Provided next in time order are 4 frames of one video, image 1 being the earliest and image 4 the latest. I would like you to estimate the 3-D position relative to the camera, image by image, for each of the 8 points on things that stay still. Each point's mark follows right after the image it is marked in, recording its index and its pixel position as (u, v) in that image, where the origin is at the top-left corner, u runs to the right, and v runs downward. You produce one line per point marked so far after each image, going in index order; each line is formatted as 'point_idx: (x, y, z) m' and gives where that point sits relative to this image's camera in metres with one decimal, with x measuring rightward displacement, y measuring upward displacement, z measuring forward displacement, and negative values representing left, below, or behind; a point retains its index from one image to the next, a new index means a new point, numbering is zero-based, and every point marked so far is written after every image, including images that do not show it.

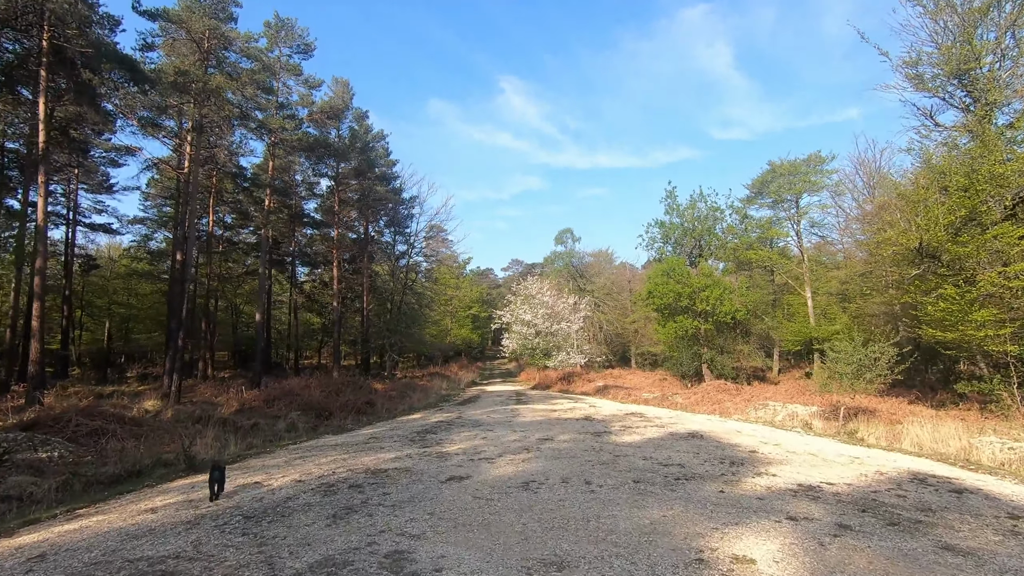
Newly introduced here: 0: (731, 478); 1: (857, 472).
0: (+1.9, -1.6, +4.7) m
1: (+3.3, -1.8, +5.2) m
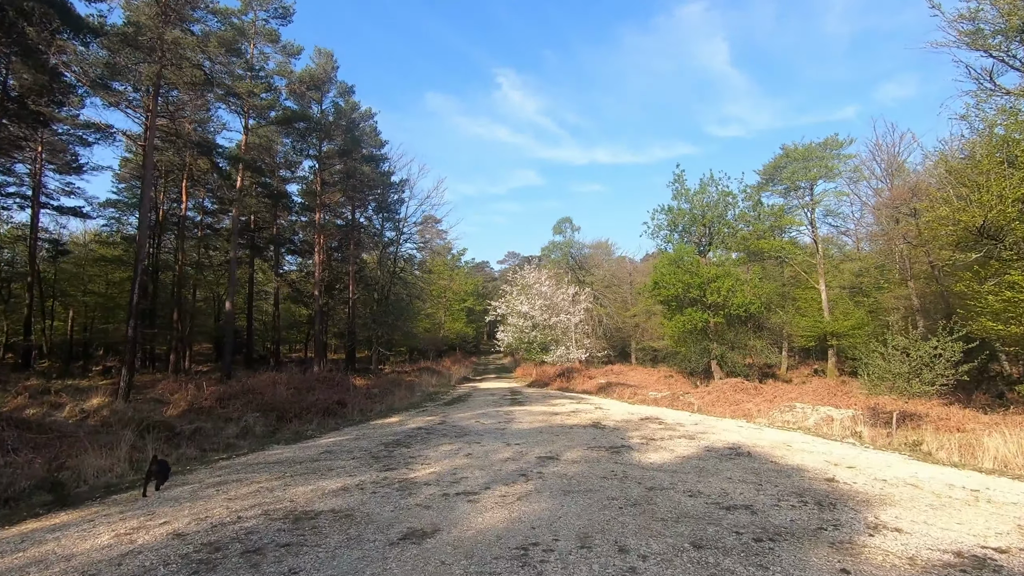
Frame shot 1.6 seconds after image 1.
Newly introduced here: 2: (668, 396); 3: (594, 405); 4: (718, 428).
0: (+1.8, -1.4, +3.0) m
1: (+3.2, -1.5, +3.5) m
2: (+4.5, -3.1, +15.4) m
3: (+1.7, -2.5, +11.5) m
4: (+3.0, -2.0, +7.9) m
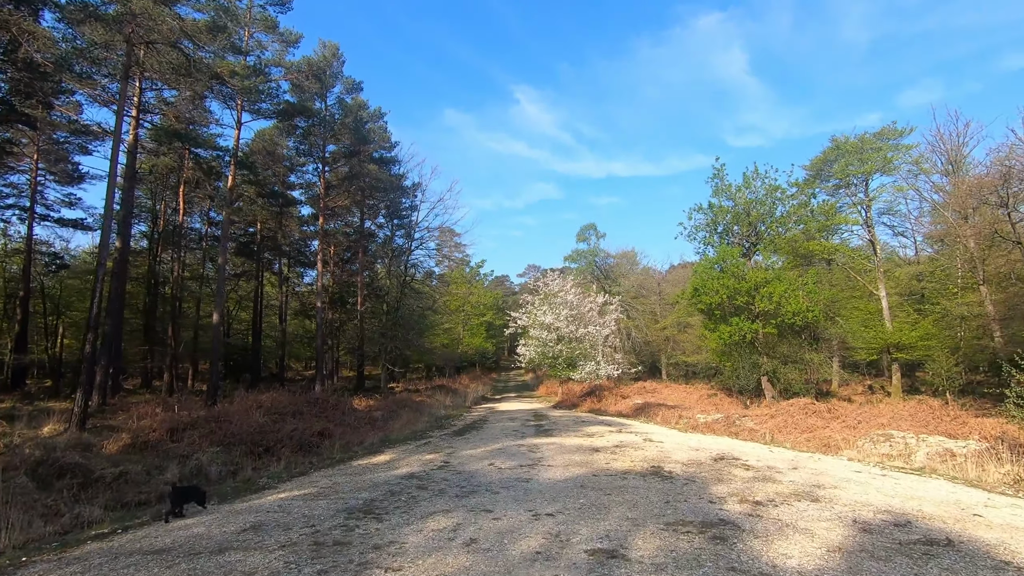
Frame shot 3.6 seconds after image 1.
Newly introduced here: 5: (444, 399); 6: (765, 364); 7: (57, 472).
0: (+1.9, -1.2, +0.8) m
1: (+3.3, -1.3, +1.2) m
2: (+5.0, -3.2, +13.0) m
3: (+2.2, -2.5, +9.2) m
4: (+3.3, -1.9, +5.5) m
5: (-2.3, -3.9, +18.8) m
6: (+8.9, -2.7, +19.1) m
7: (-5.1, -2.1, +6.1) m
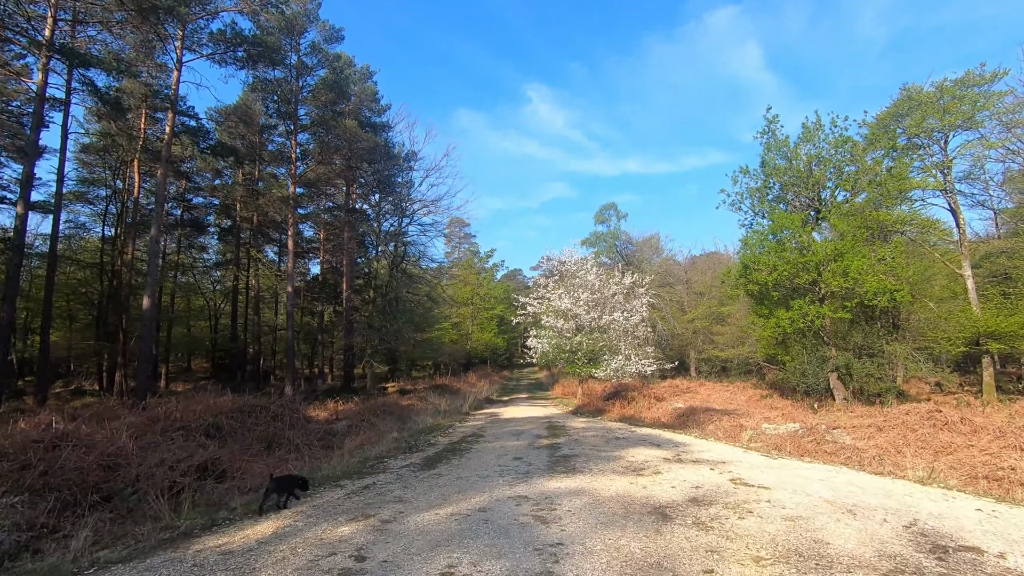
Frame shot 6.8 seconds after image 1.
0: (+1.7, -0.6, -2.6) m
1: (+3.1, -0.7, -2.2) m
2: (+5.1, -2.6, +9.5) m
3: (+2.2, -1.9, +5.8) m
4: (+3.2, -1.4, +2.1) m
5: (-2.1, -3.3, +15.5) m
6: (+9.2, -2.0, +15.6) m
7: (-5.2, -1.6, +2.9) m
